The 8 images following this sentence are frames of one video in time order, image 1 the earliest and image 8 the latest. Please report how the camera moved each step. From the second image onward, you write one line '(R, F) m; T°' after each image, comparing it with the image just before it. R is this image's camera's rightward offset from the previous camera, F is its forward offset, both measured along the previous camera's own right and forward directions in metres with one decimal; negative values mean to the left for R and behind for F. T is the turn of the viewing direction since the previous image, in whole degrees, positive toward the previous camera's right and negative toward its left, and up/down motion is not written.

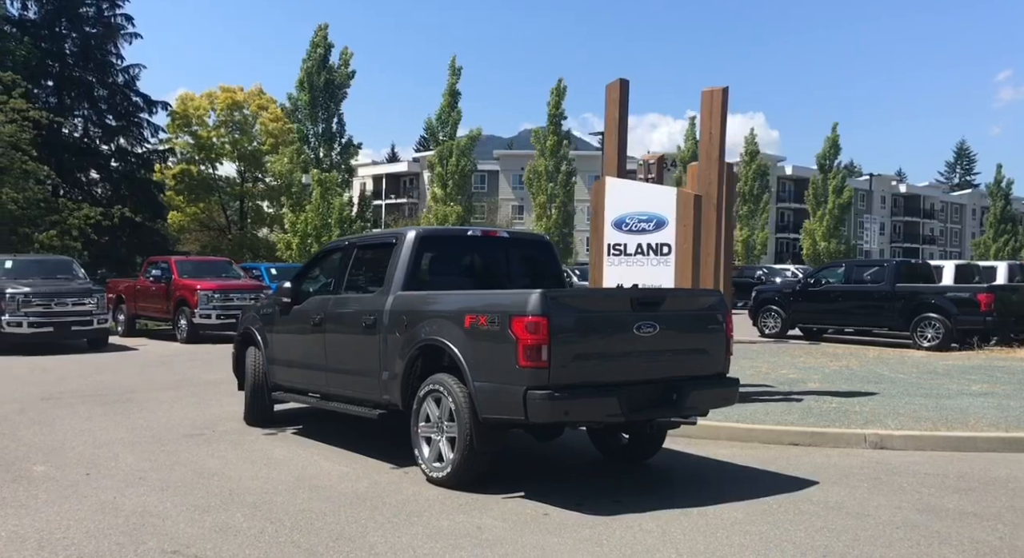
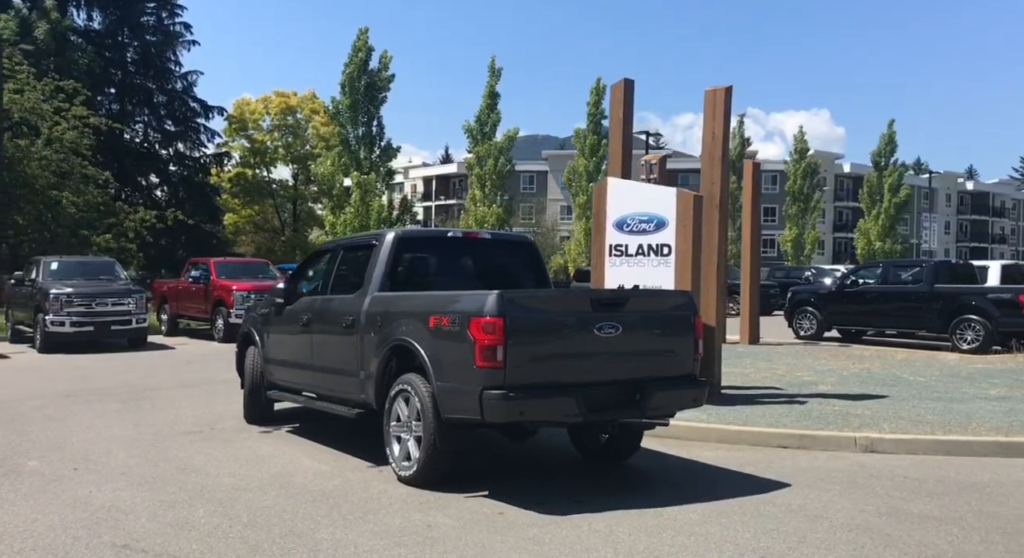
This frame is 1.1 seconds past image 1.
(+0.8, -0.1) m; -4°
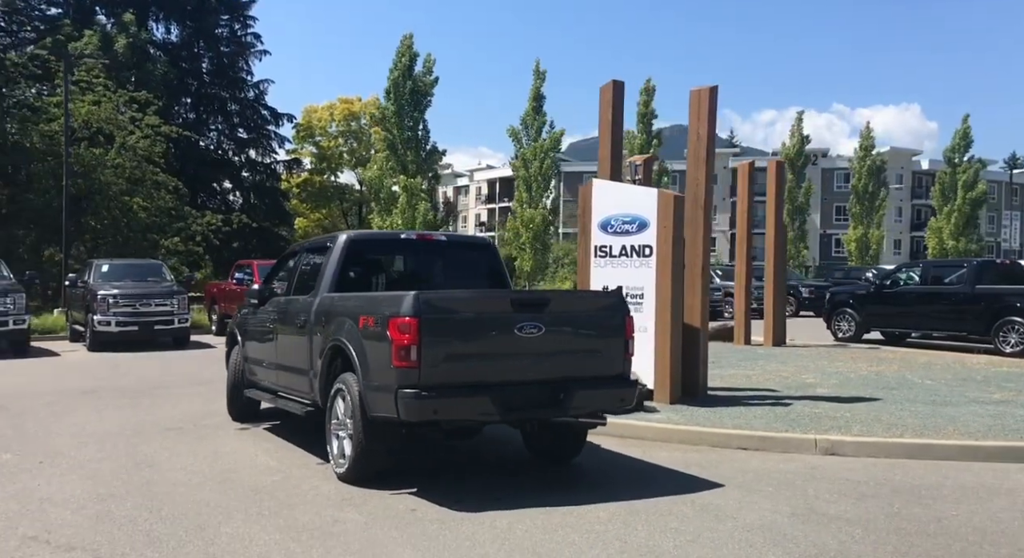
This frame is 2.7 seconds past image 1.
(+1.3, -0.1) m; -5°
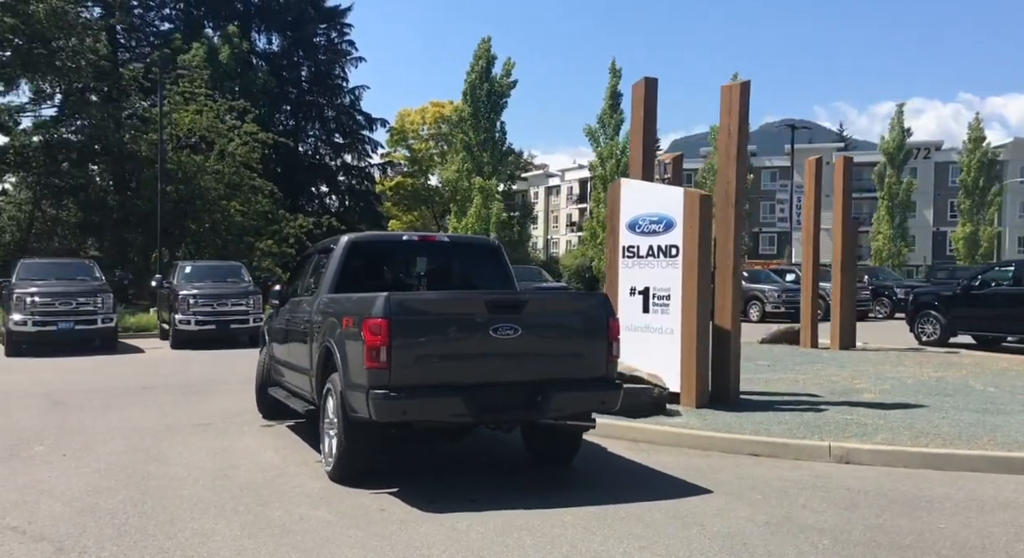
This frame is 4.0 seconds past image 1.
(+1.0, +0.1) m; -6°
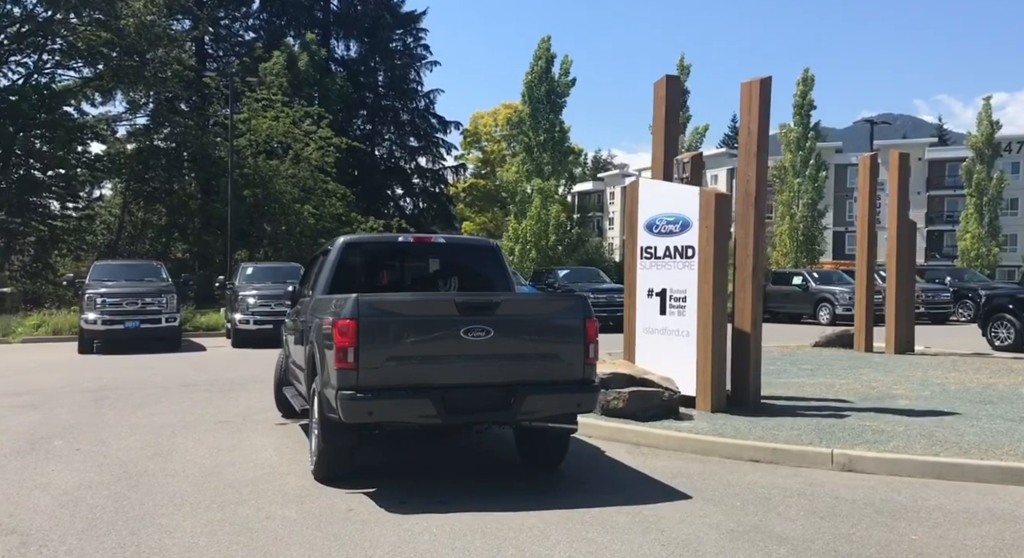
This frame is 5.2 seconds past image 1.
(+0.9, +0.1) m; -5°
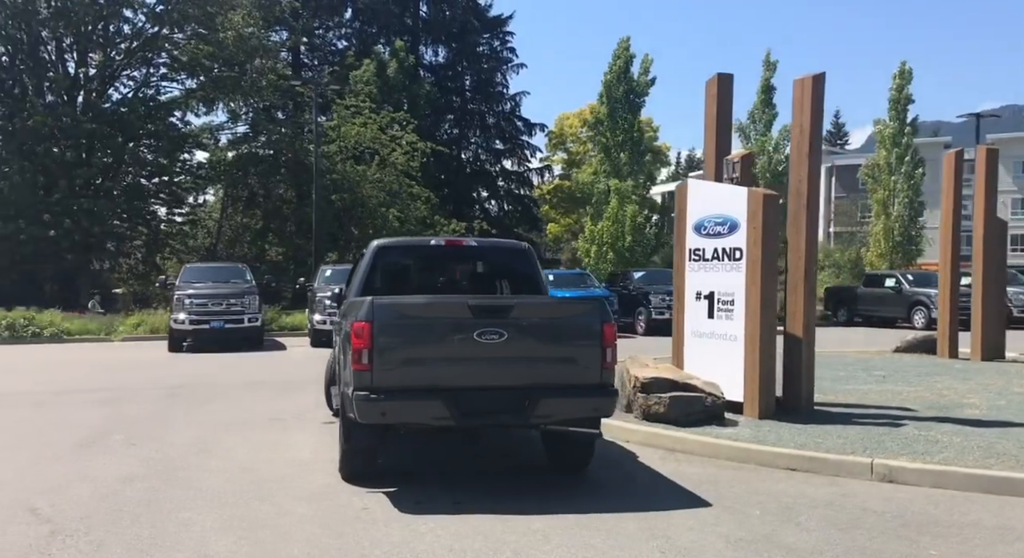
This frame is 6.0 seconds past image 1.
(+0.7, 0.0) m; -6°
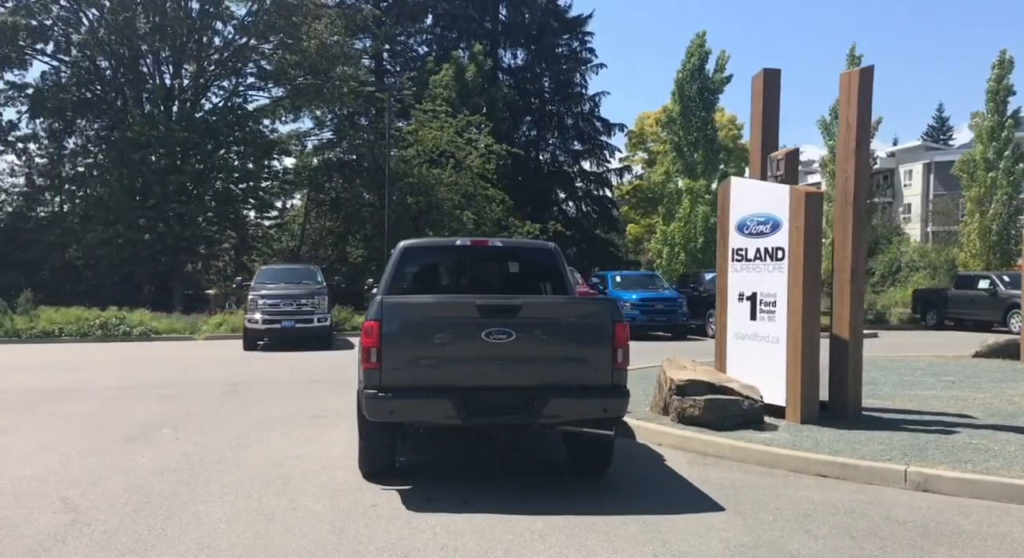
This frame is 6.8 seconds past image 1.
(+0.7, +0.1) m; -6°
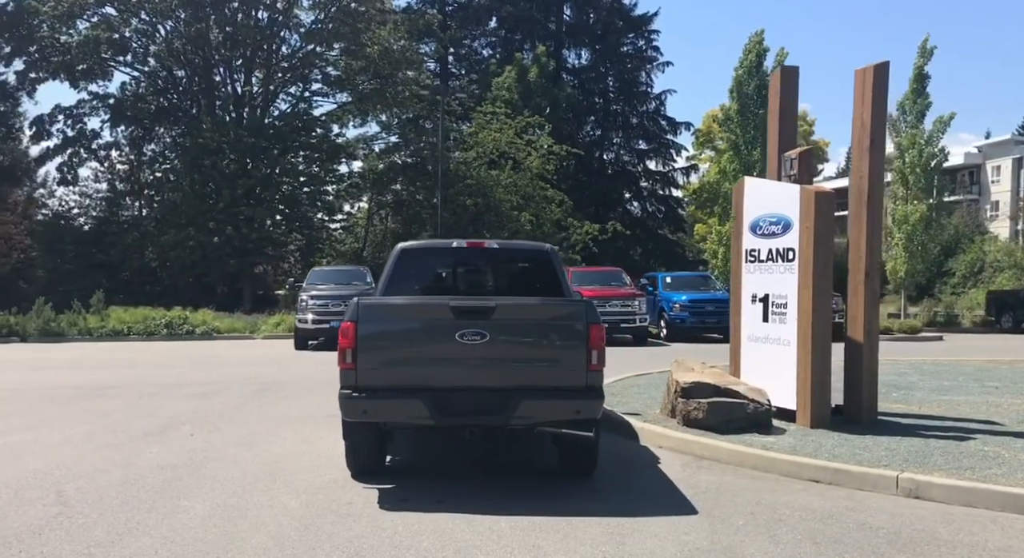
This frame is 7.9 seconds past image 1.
(+0.9, 0.0) m; -5°
